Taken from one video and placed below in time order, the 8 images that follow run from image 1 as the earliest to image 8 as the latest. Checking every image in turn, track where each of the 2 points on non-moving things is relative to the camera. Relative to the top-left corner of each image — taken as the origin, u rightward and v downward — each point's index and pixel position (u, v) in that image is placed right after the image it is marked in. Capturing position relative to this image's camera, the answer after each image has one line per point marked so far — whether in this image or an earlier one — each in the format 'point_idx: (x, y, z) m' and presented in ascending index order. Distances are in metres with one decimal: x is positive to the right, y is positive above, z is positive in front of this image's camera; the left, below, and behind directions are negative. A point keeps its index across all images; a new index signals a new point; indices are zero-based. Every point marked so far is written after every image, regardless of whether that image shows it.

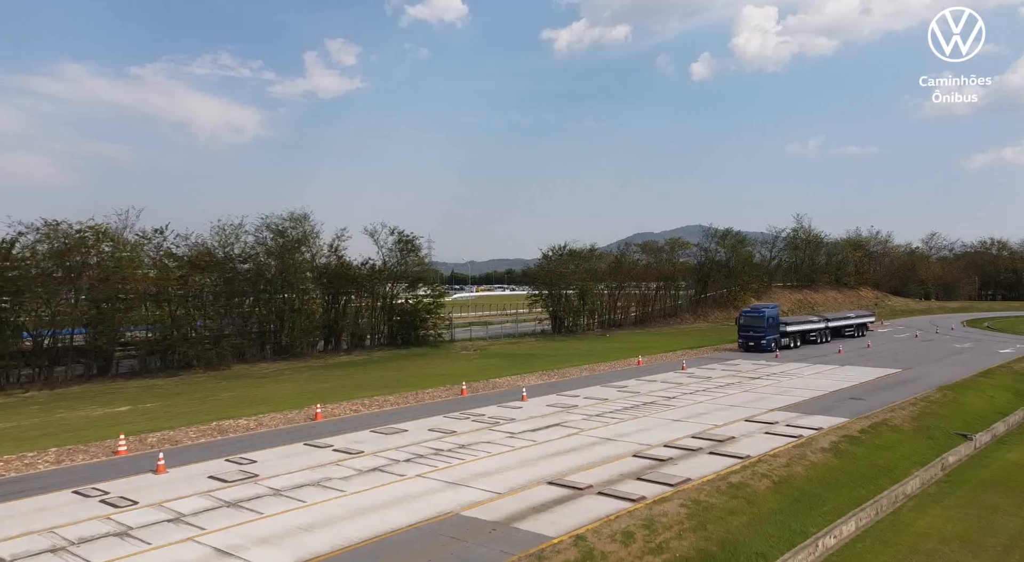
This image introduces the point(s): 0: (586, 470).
0: (+1.8, -4.6, +18.6) m
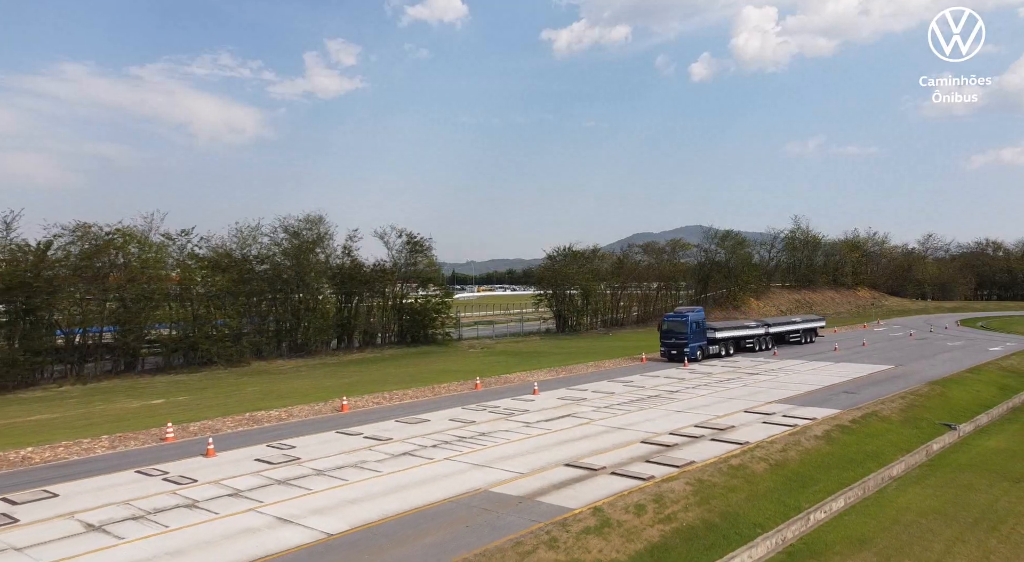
0: (+2.3, -4.6, +20.3) m
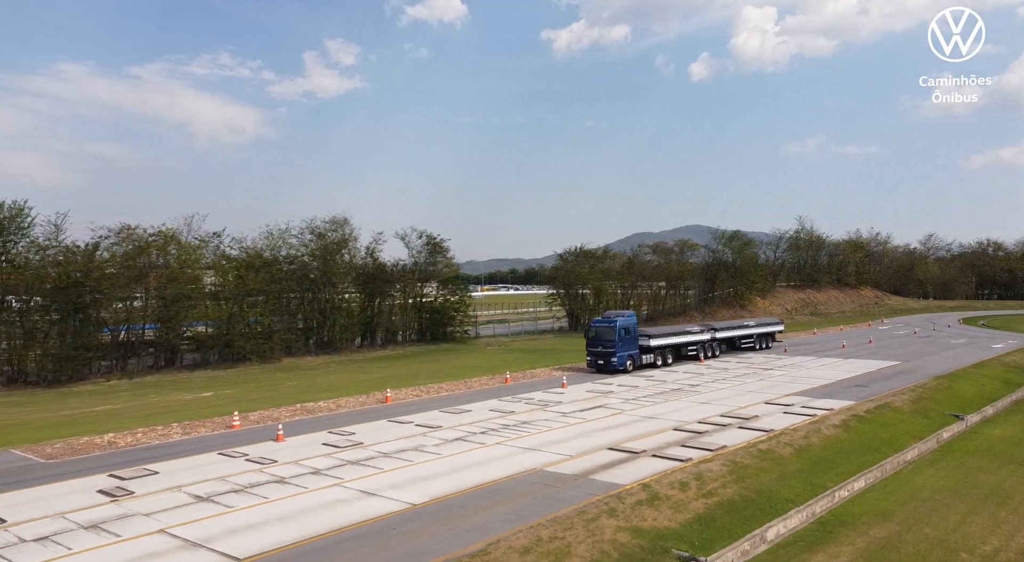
0: (+3.5, -4.5, +22.0) m
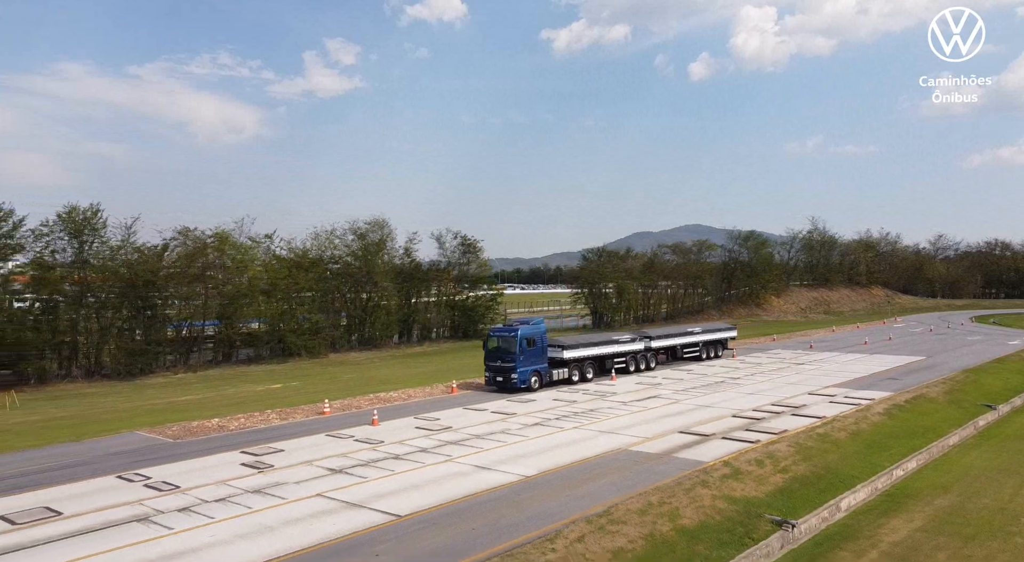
0: (+5.9, -4.4, +23.9) m
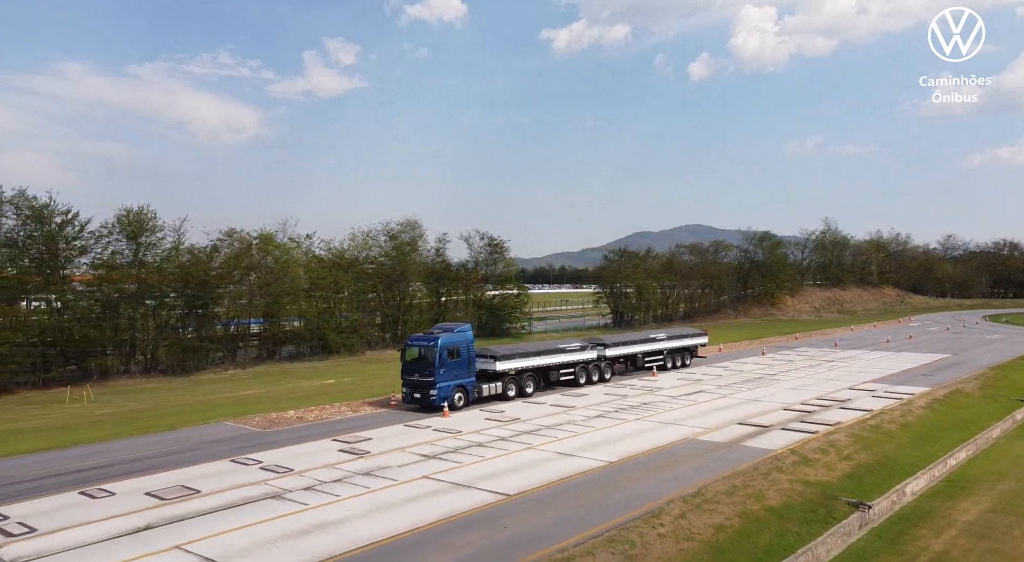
0: (+7.9, -4.4, +25.0) m
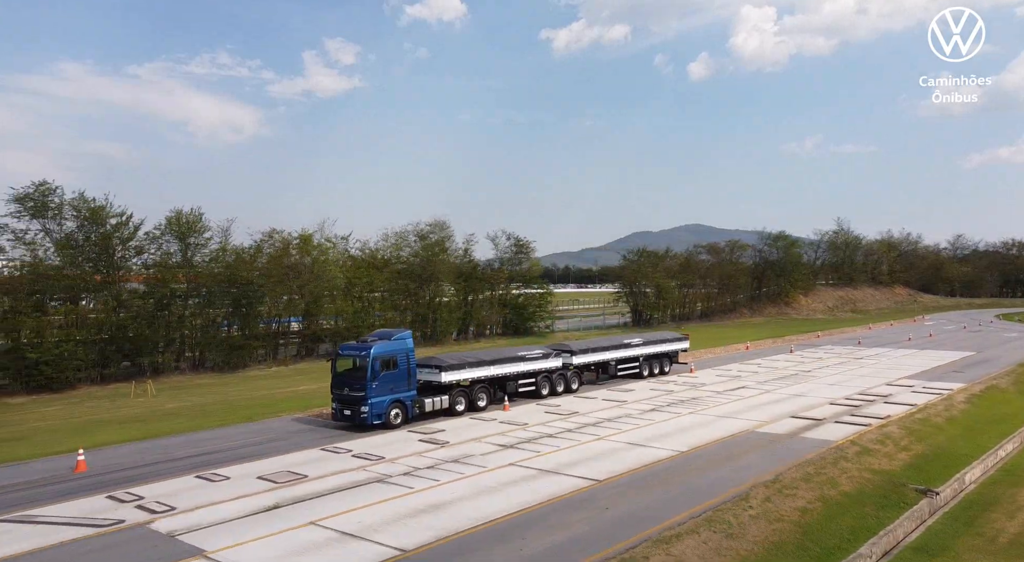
0: (+9.8, -4.3, +25.9) m
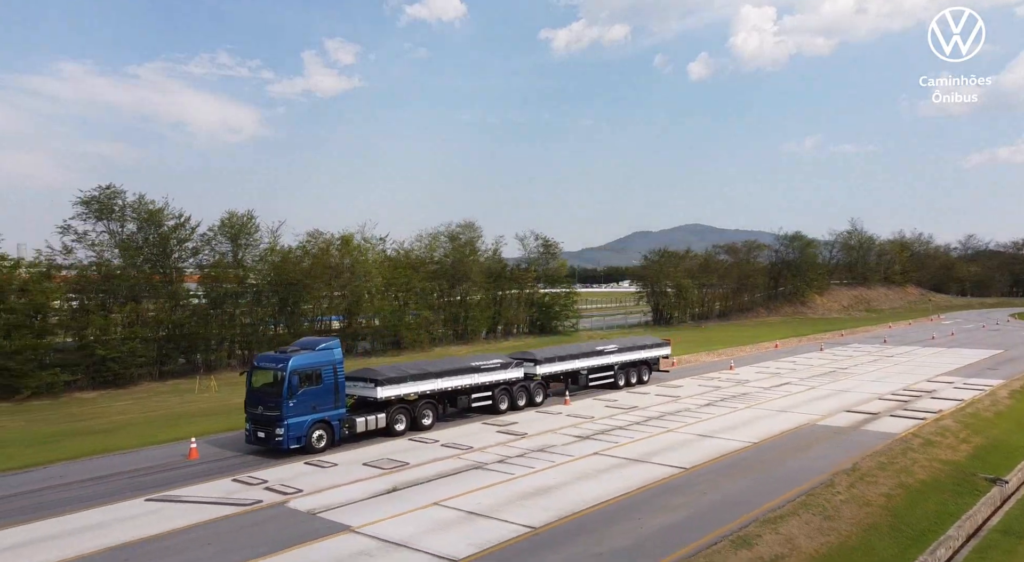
0: (+12.0, -4.3, +26.7) m
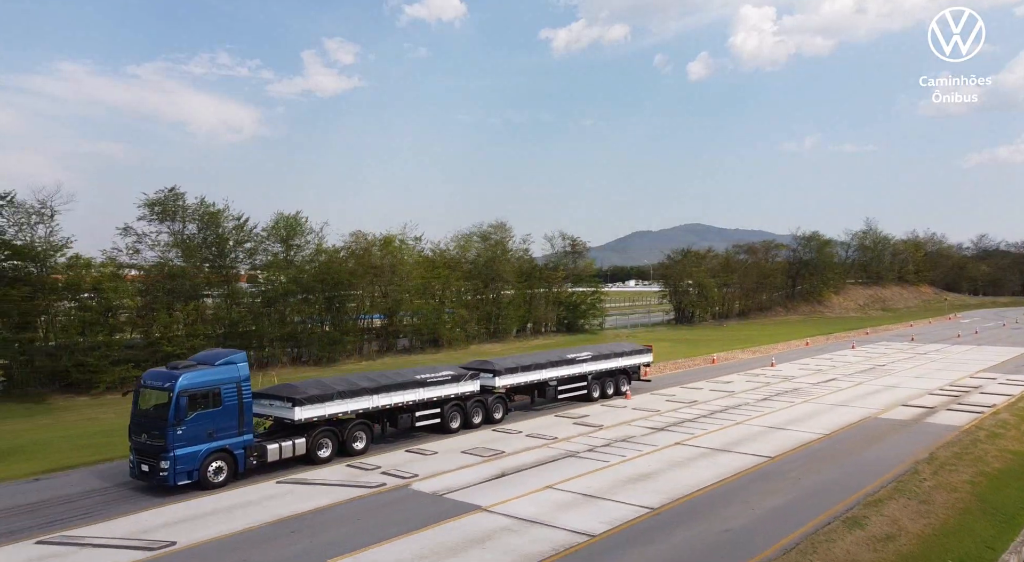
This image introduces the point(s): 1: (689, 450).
0: (+14.2, -4.2, +27.4) m
1: (+4.5, -4.2, +19.2) m
